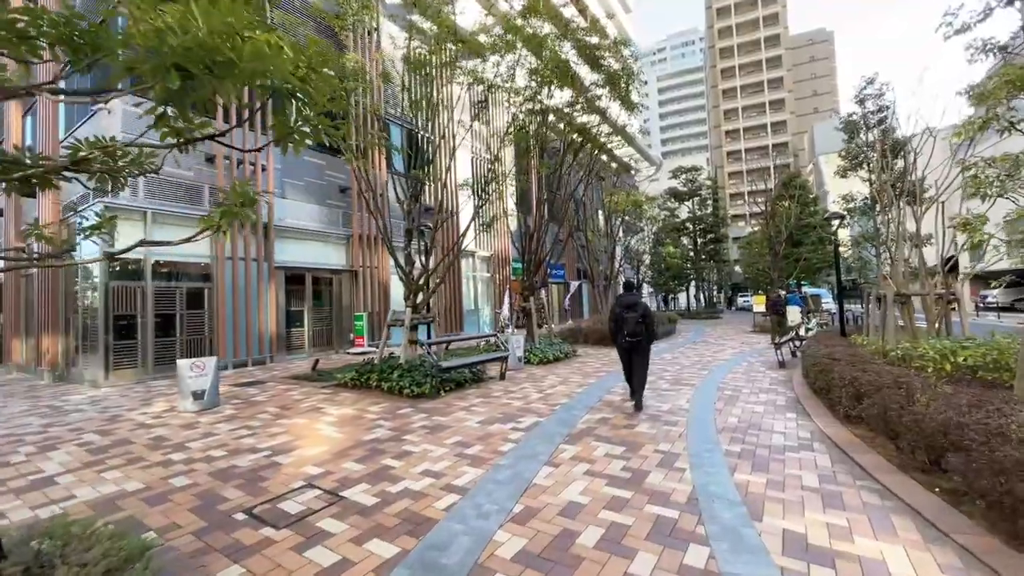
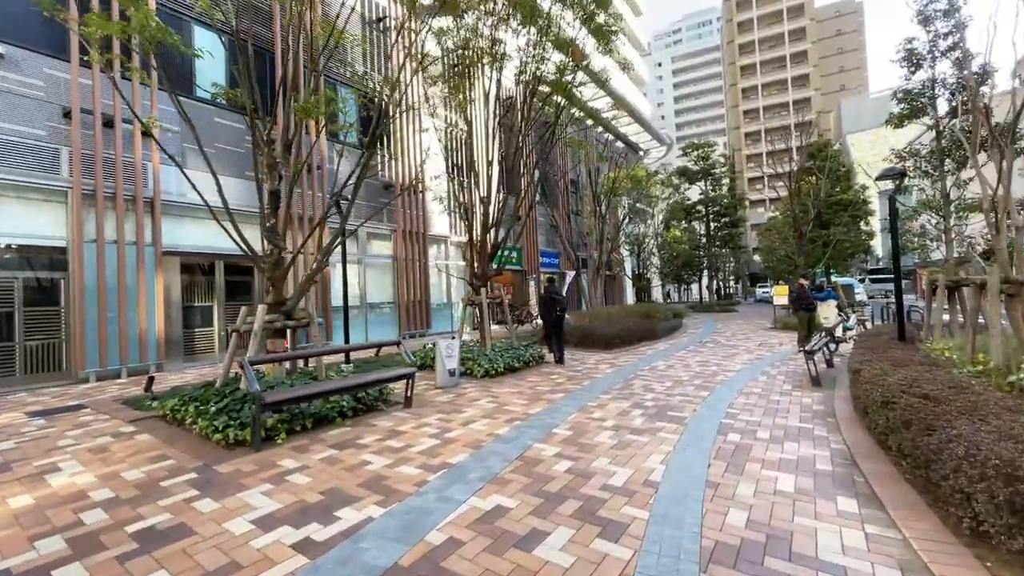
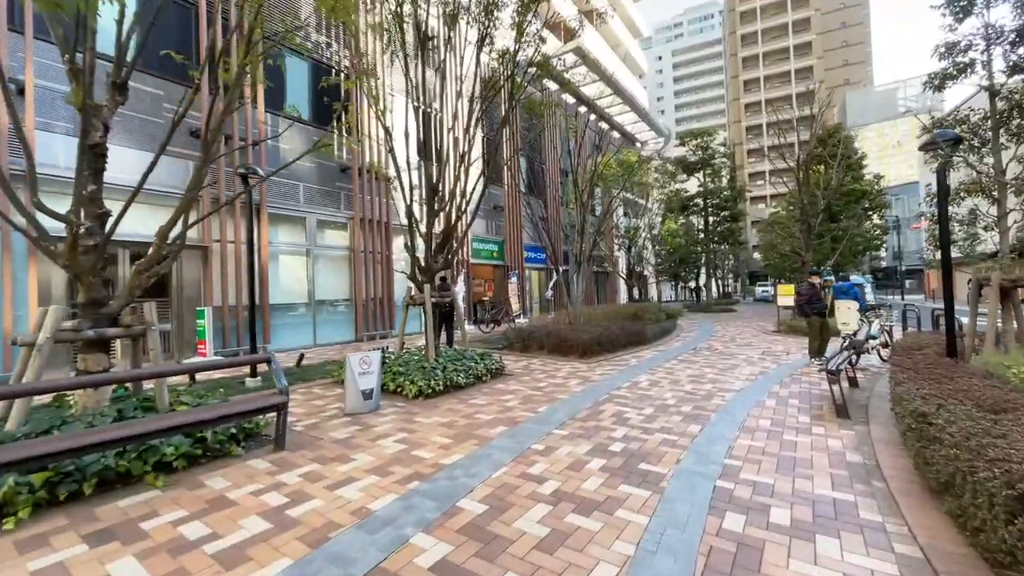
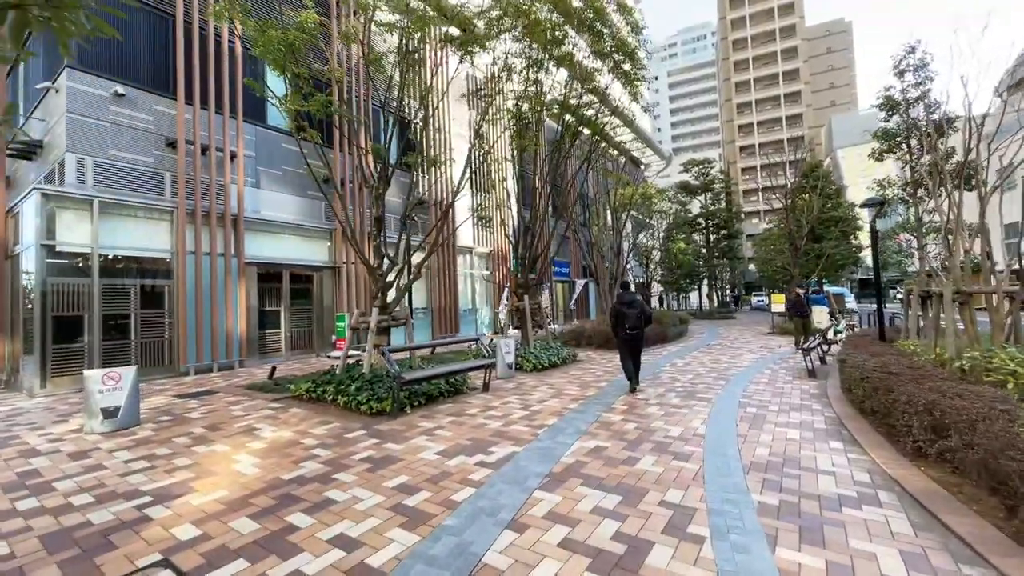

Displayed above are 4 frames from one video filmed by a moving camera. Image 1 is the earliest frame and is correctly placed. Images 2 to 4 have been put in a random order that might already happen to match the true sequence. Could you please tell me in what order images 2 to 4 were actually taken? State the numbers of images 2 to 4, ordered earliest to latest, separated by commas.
4, 2, 3
